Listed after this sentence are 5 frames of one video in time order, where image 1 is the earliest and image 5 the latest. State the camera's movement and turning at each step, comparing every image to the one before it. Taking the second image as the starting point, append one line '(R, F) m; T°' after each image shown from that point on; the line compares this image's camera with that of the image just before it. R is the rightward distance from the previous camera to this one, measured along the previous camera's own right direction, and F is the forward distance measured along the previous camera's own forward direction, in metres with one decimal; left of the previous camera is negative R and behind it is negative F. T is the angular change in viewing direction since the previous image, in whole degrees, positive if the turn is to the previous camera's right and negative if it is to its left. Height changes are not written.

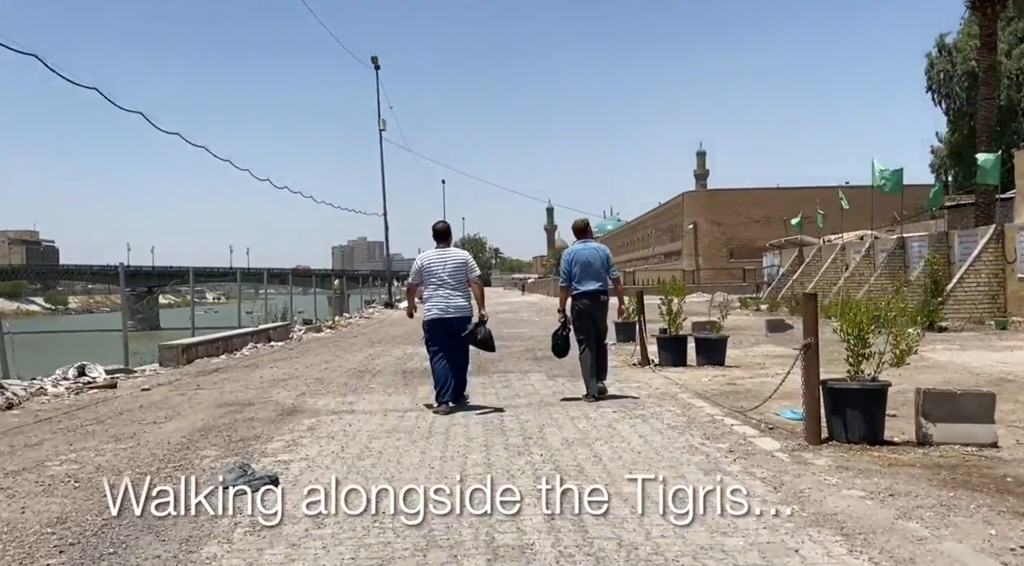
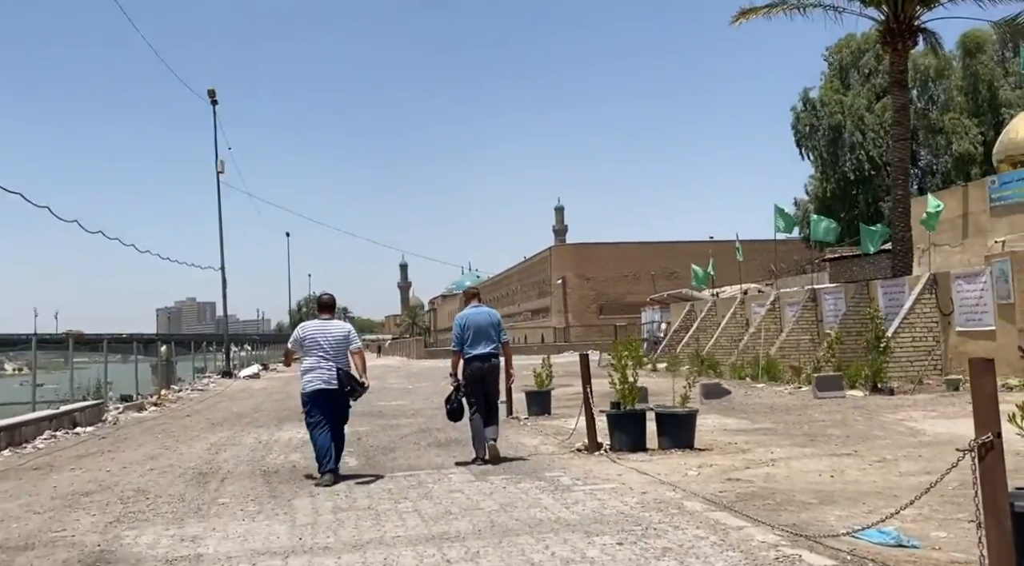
(-0.7, +3.7) m; +9°
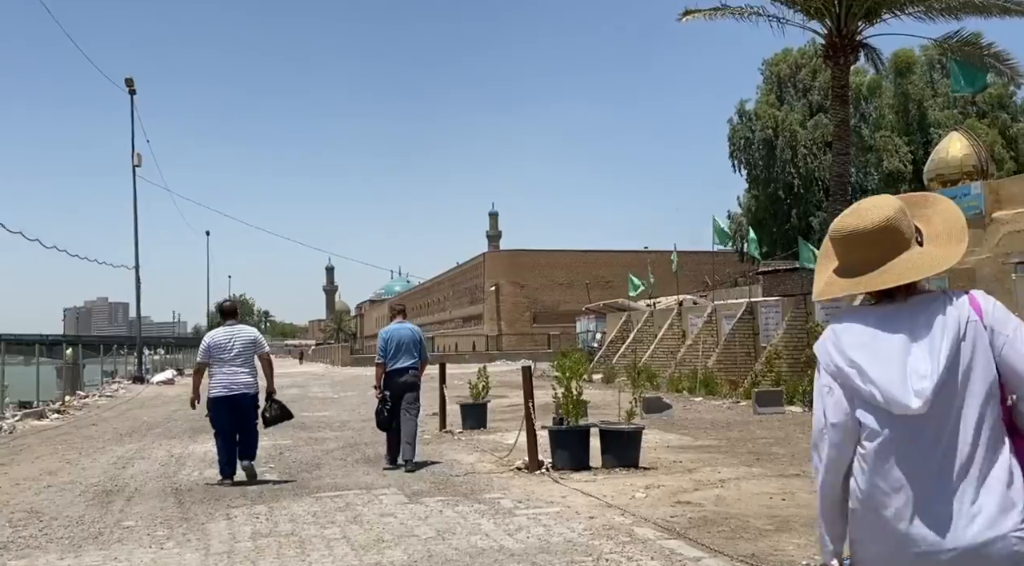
(-0.1, +0.6) m; +4°
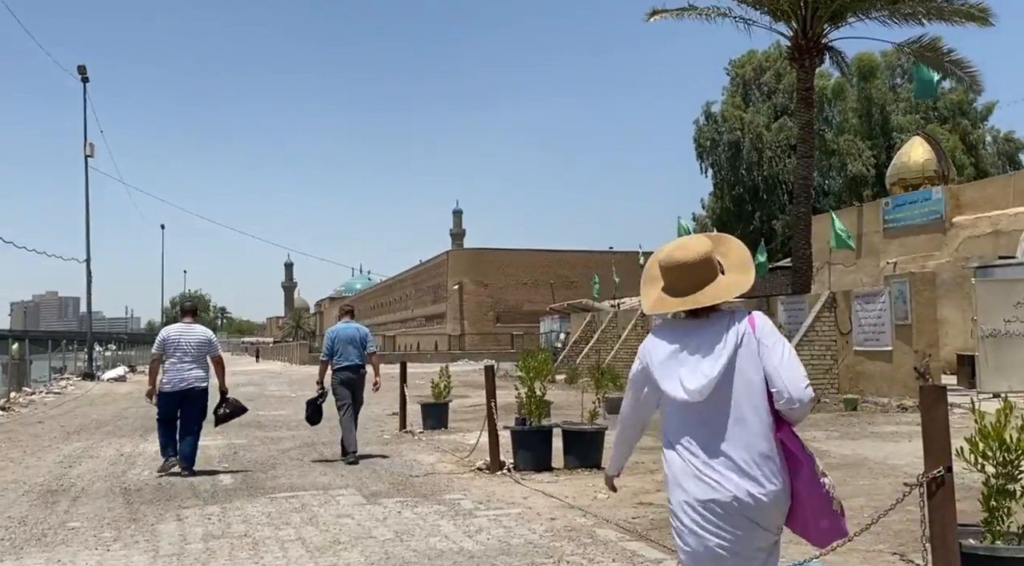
(0.0, +0.1) m; +2°
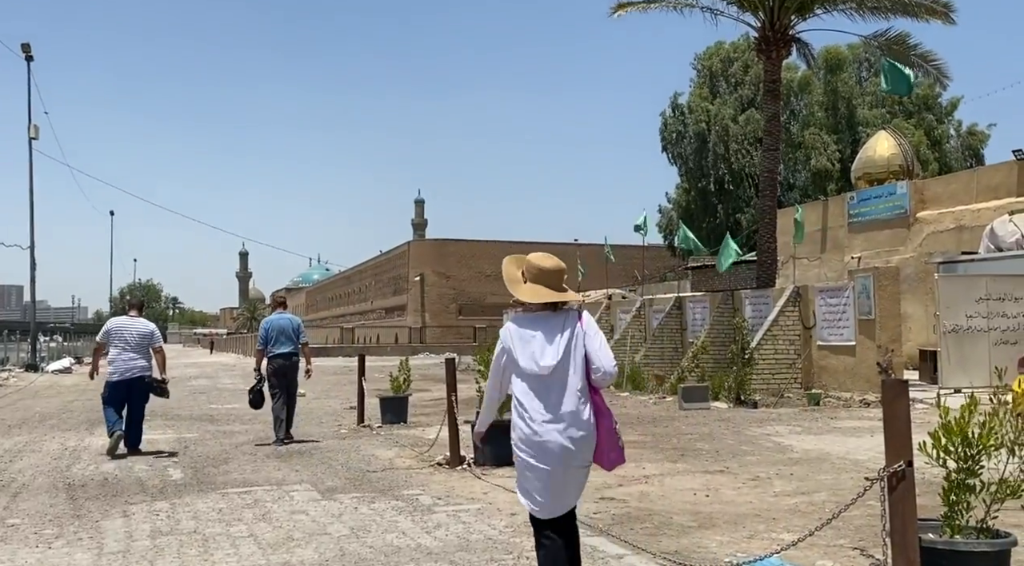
(0.0, +0.2) m; +2°
